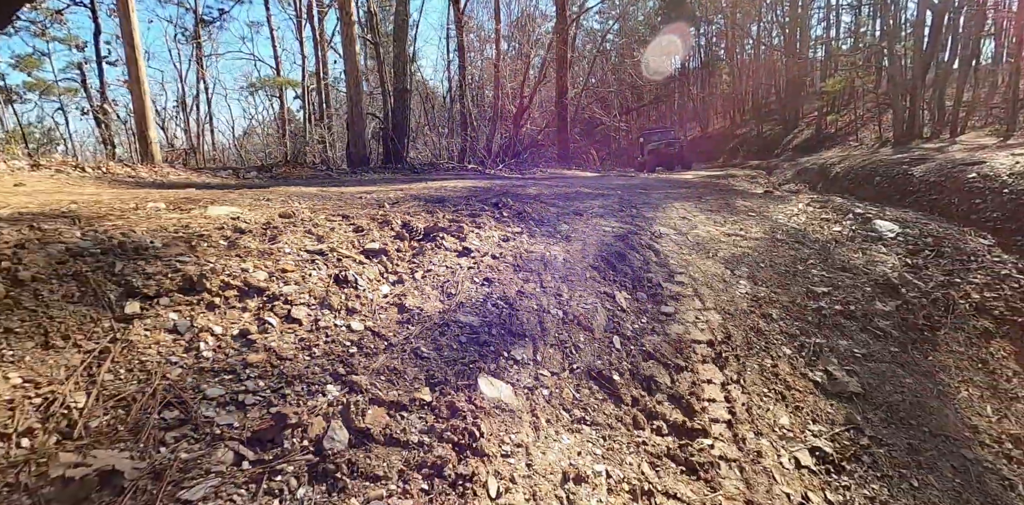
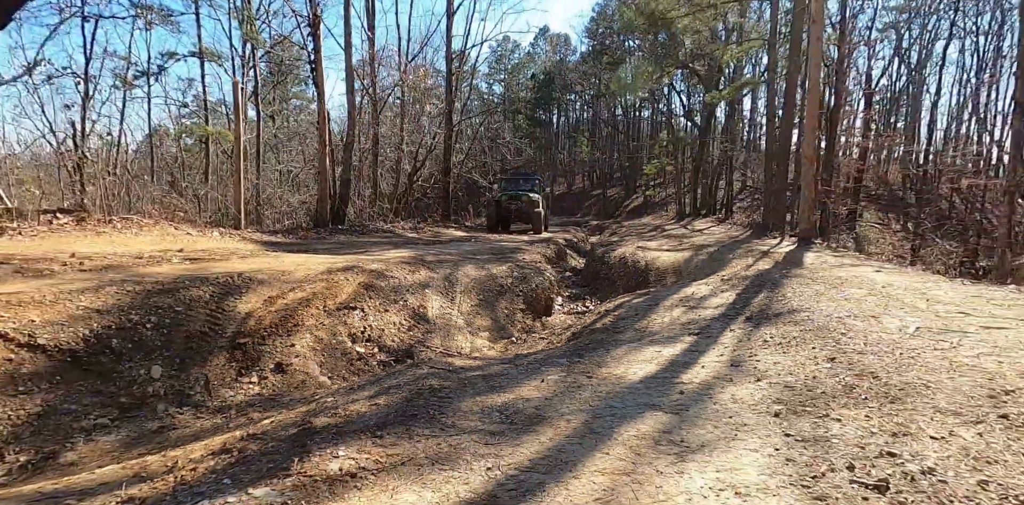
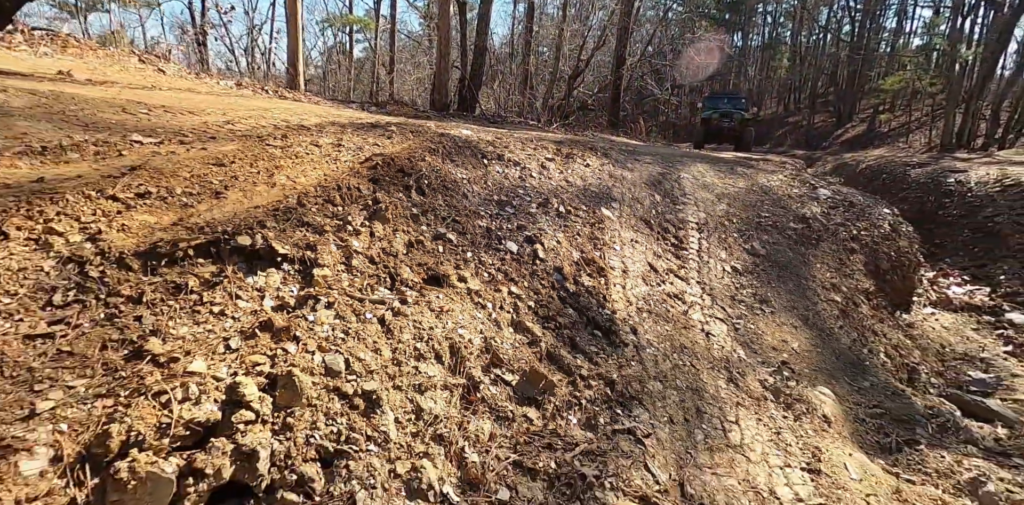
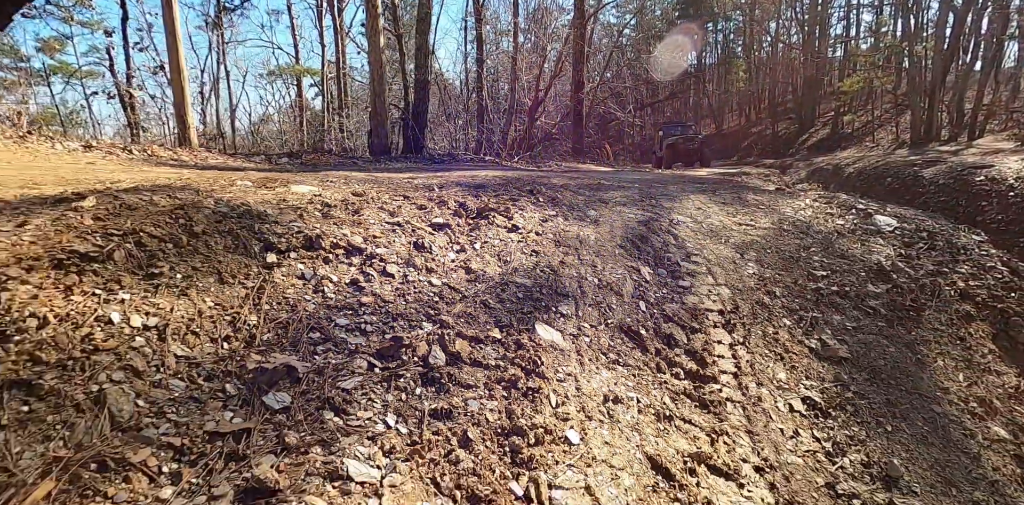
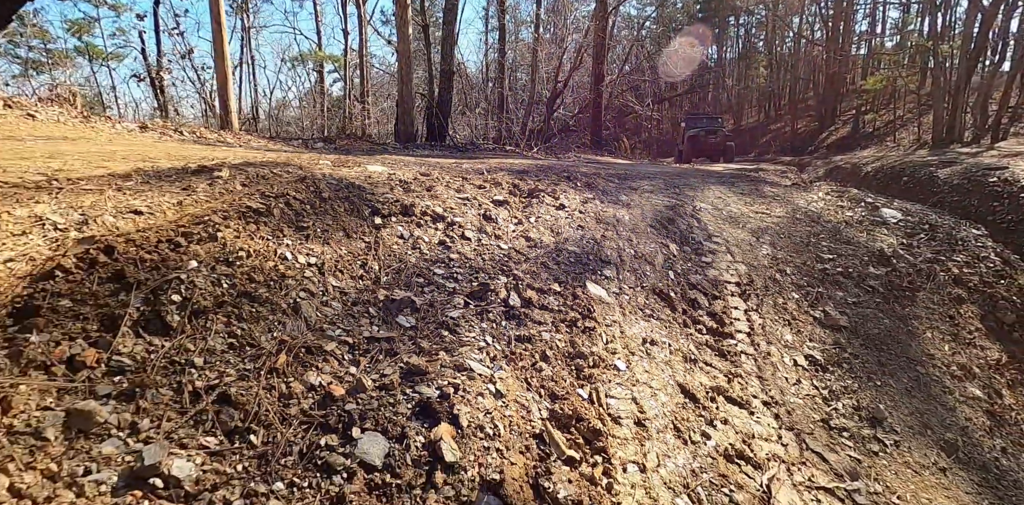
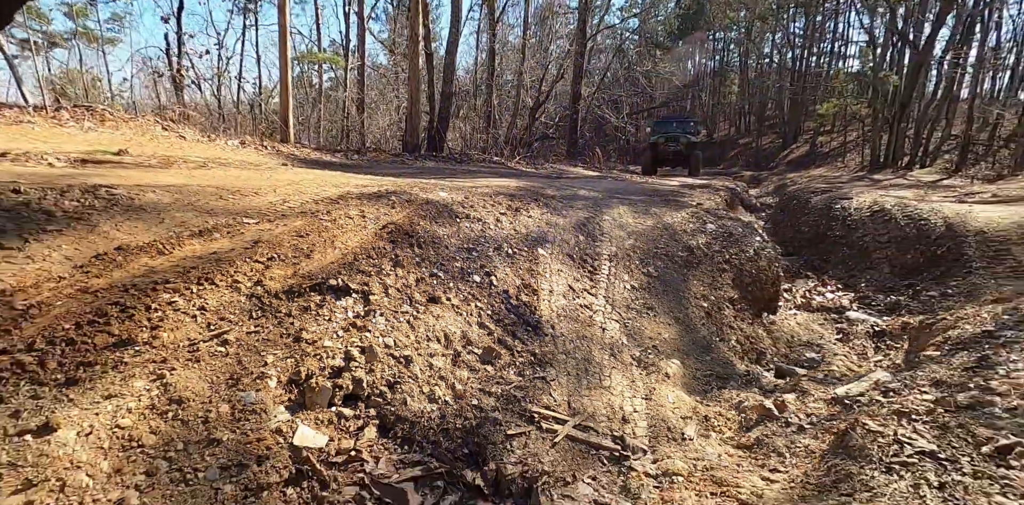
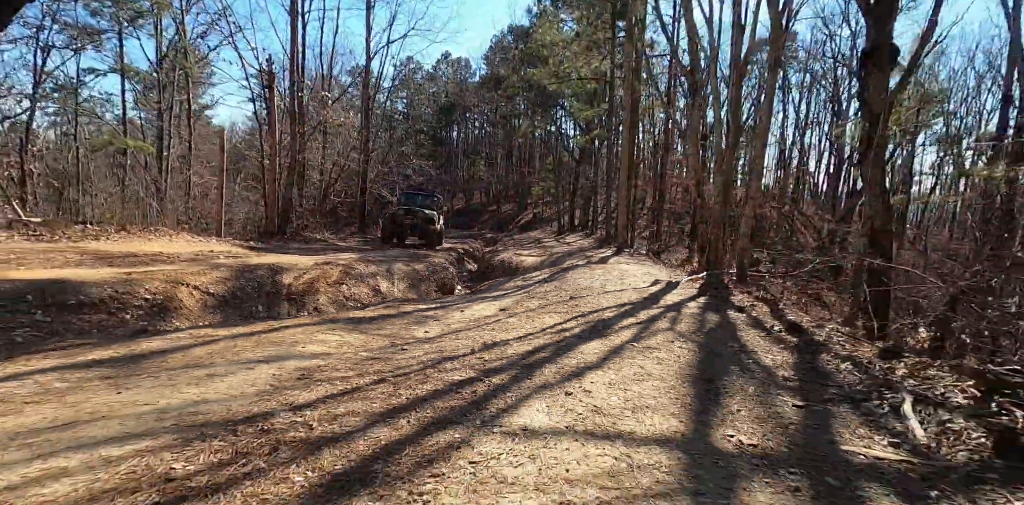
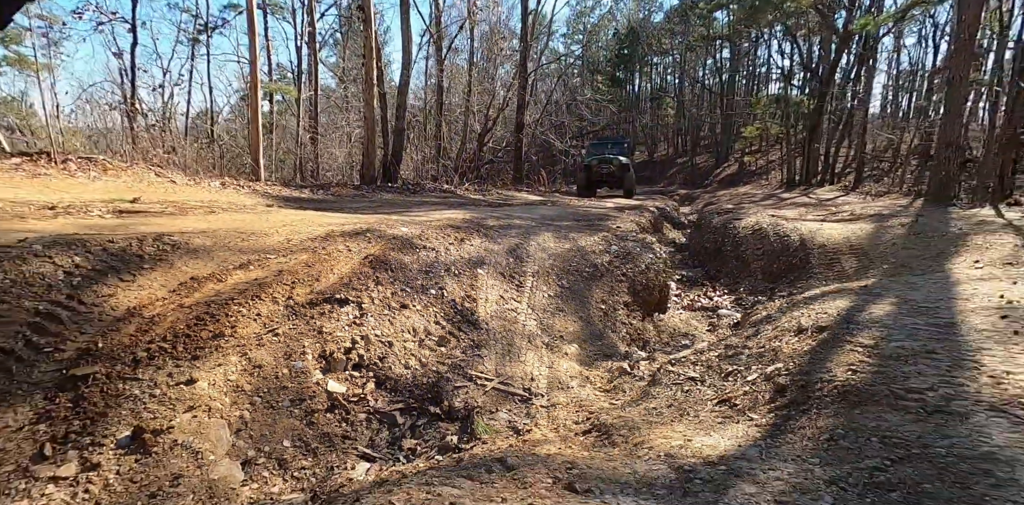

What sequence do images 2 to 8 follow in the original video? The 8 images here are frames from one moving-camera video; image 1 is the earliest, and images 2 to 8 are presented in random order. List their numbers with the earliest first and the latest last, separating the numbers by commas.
4, 5, 3, 6, 8, 2, 7
